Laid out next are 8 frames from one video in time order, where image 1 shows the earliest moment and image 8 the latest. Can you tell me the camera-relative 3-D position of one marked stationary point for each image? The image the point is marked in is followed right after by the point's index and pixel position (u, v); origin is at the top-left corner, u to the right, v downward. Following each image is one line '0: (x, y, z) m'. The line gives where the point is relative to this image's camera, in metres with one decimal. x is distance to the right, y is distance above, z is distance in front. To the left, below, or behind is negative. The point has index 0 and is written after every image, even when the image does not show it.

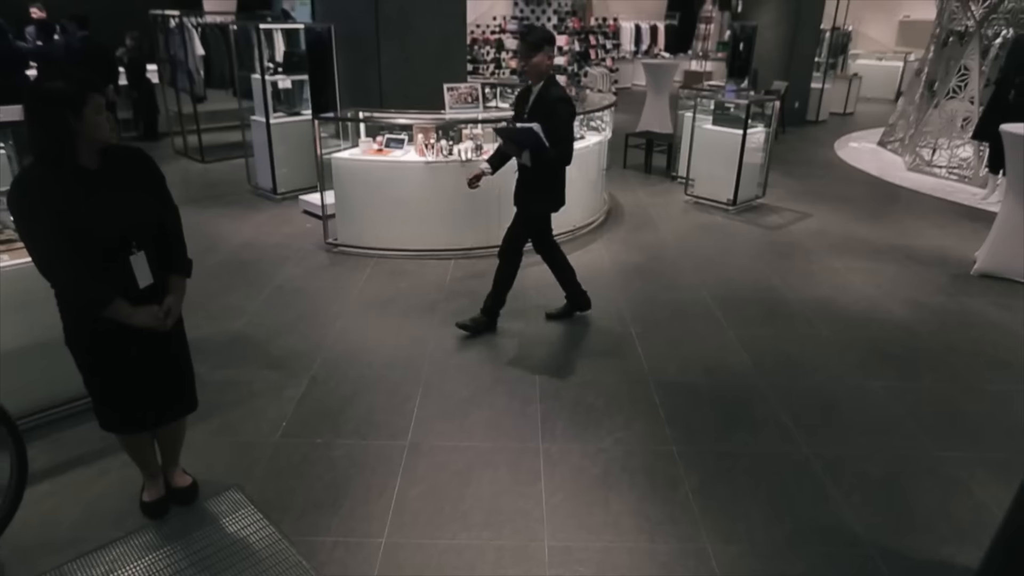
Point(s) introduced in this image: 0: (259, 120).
0: (-2.3, +1.5, +6.0) m
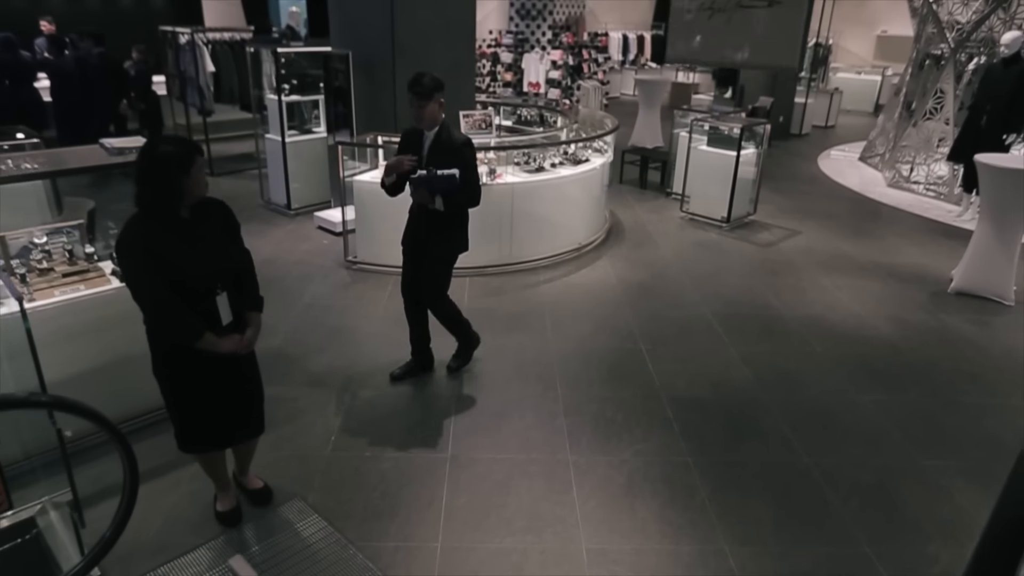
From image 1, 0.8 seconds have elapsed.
0: (-2.2, +1.4, +6.2) m
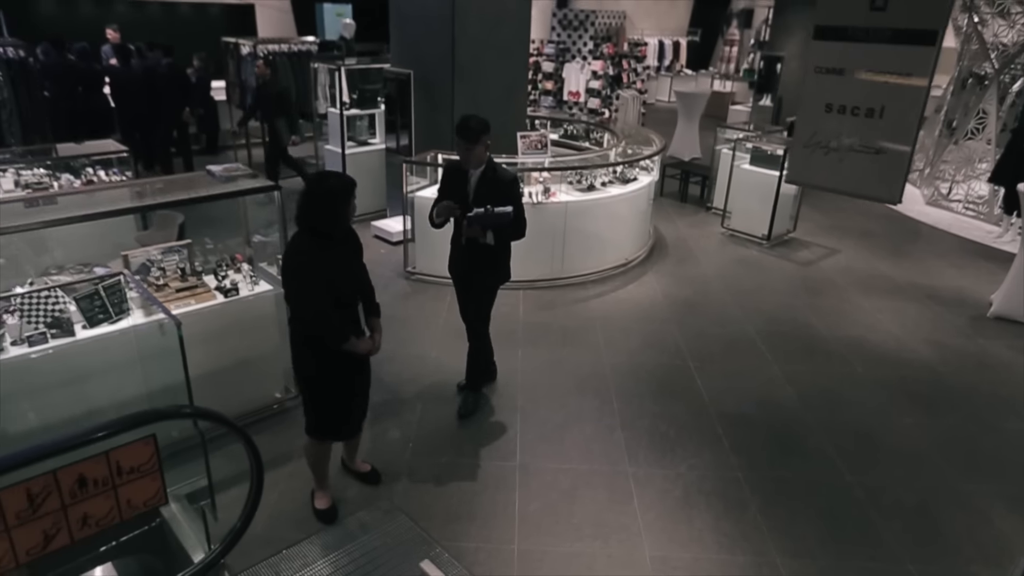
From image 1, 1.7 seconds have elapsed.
0: (-1.7, +1.4, +6.6) m
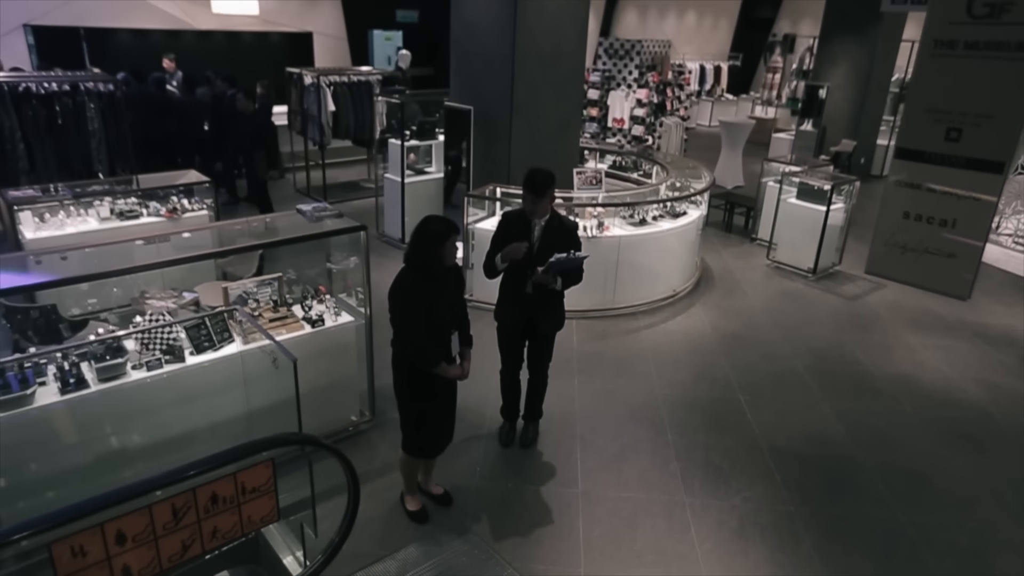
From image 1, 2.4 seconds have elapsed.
0: (-1.2, +1.1, +6.9) m
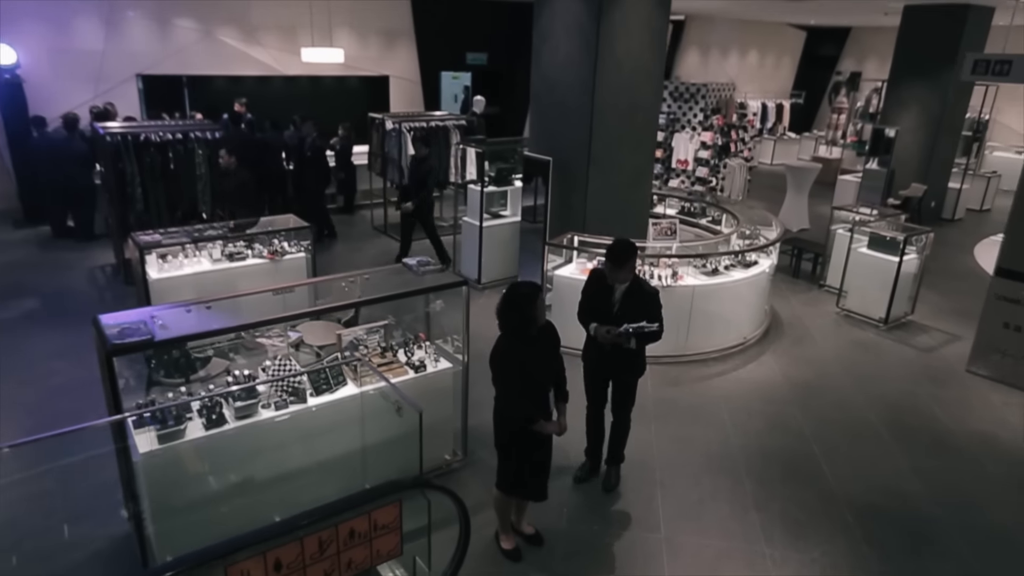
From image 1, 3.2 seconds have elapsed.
0: (-0.4, +0.7, +7.3) m
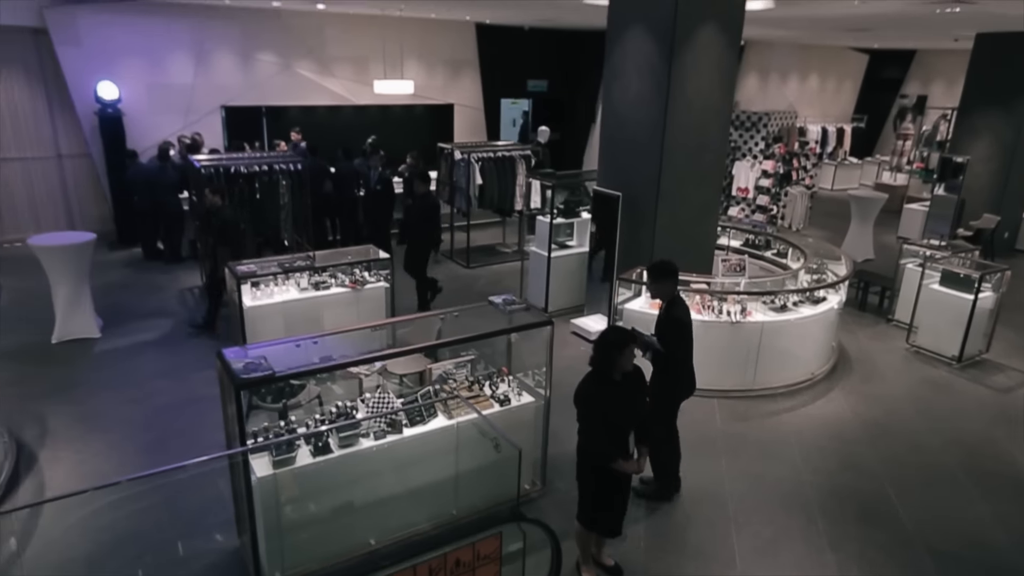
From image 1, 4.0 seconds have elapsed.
0: (+0.3, +0.4, +7.5) m
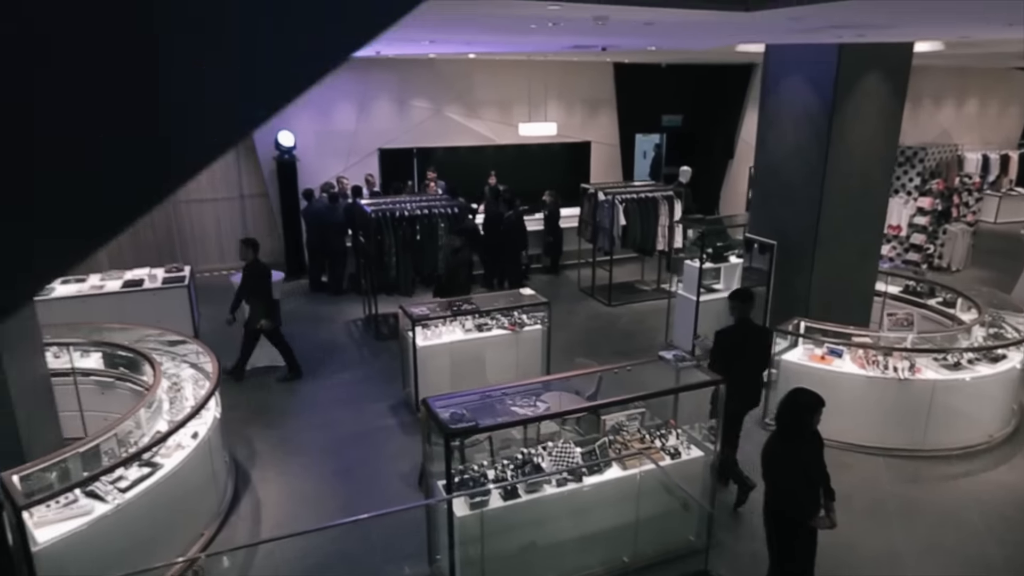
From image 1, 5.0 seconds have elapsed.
0: (+2.0, -0.1, +7.5) m
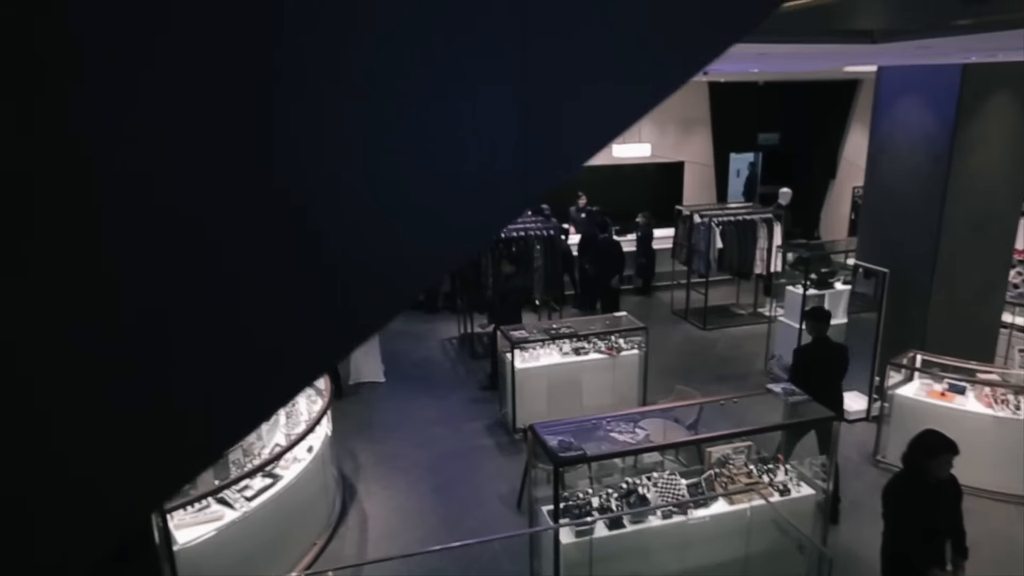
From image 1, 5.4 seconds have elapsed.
0: (+3.0, -0.4, +7.3) m
